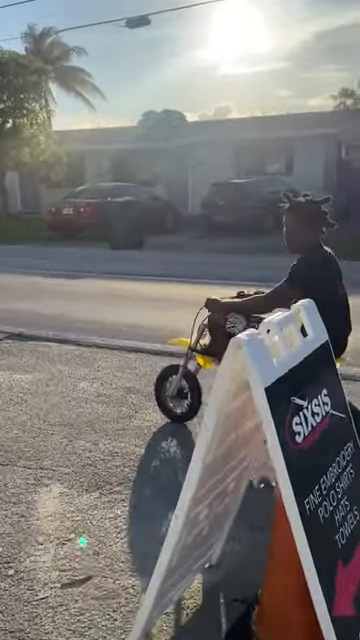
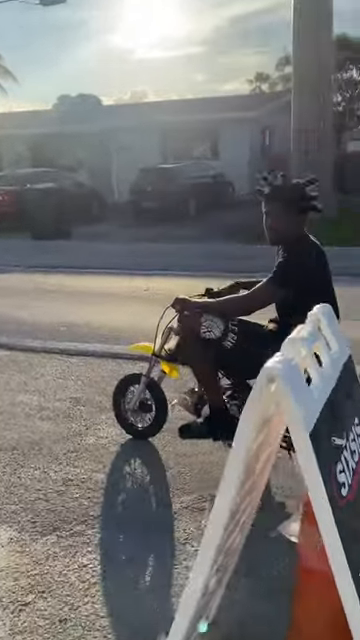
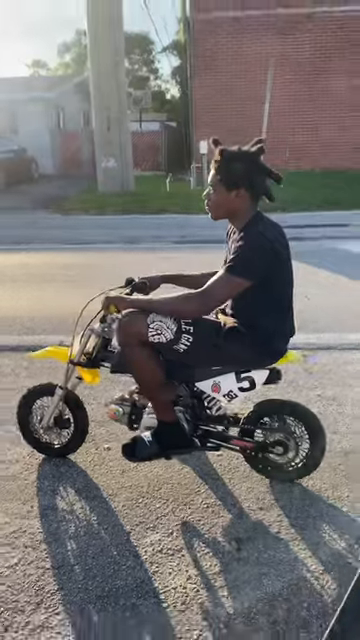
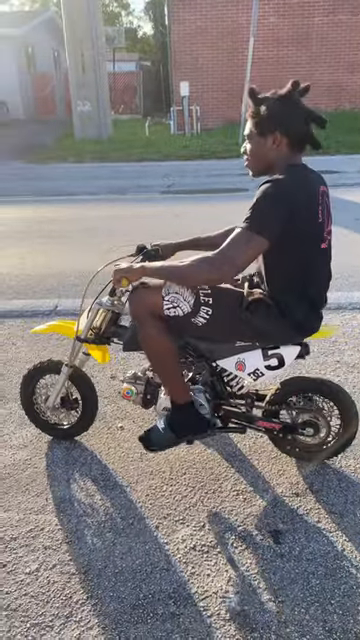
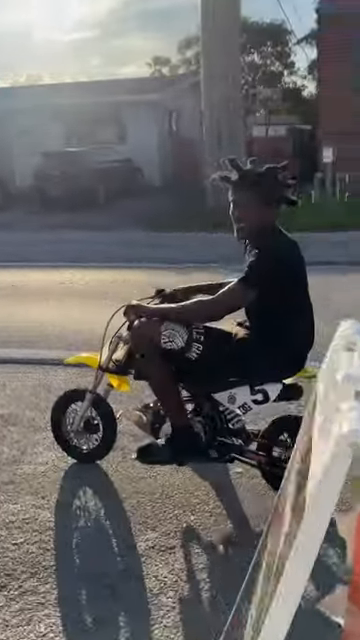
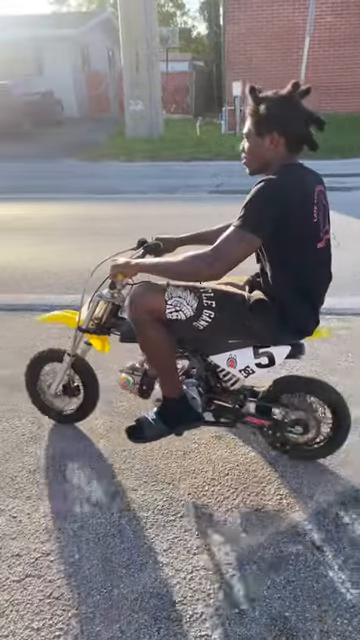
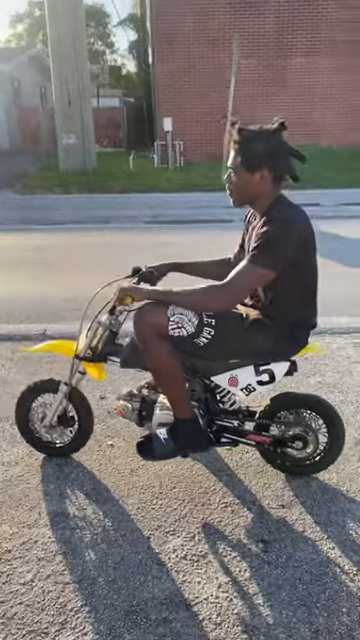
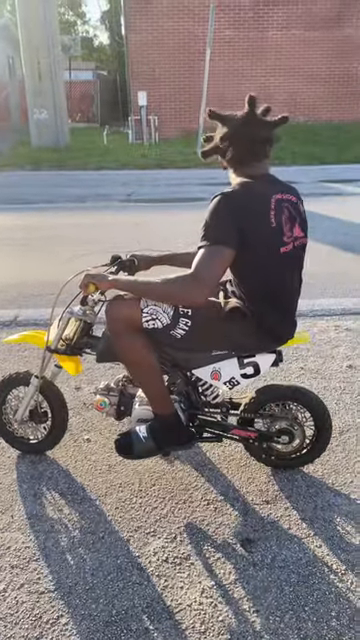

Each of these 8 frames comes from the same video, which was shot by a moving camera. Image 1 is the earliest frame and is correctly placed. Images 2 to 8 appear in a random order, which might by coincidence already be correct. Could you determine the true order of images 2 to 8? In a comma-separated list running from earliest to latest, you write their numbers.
2, 5, 3, 7, 8, 4, 6
